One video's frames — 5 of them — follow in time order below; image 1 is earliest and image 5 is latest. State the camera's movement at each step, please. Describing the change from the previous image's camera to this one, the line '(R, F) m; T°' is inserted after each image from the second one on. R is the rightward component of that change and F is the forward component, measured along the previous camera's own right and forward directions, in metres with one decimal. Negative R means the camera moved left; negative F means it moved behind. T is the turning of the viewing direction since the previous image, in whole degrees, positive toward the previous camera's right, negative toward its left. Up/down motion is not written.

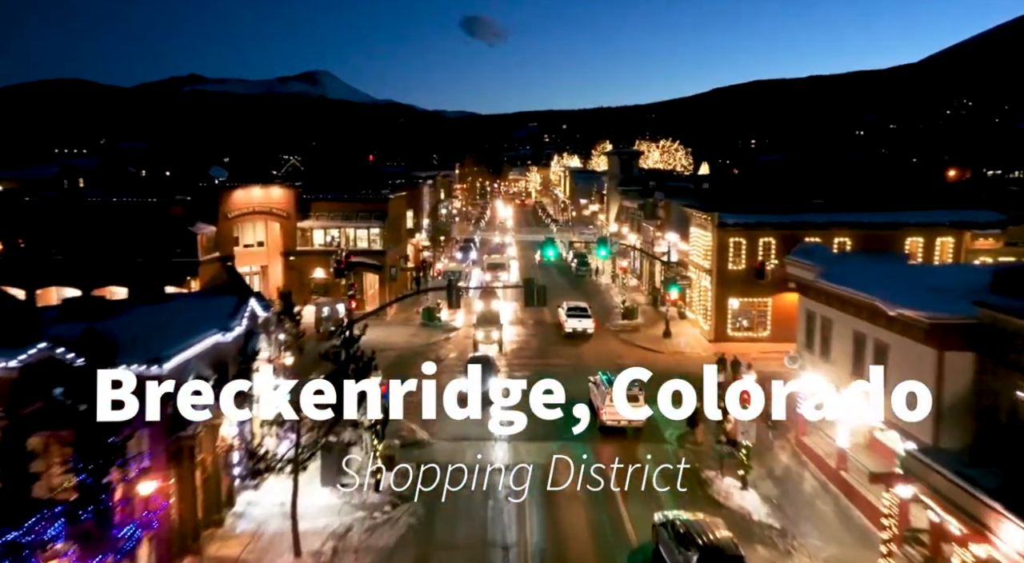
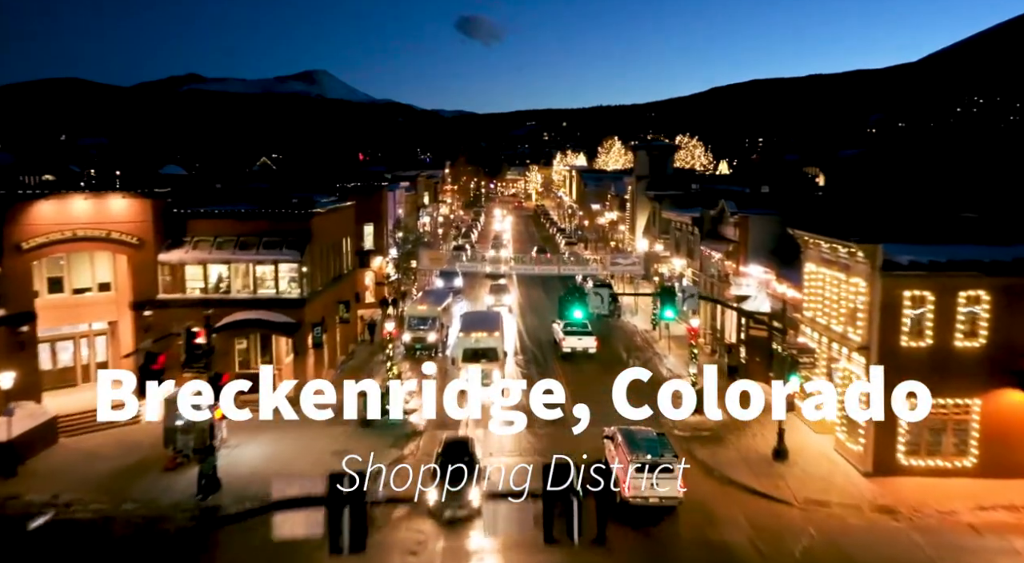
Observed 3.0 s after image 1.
(+0.1, +16.7) m; 0°
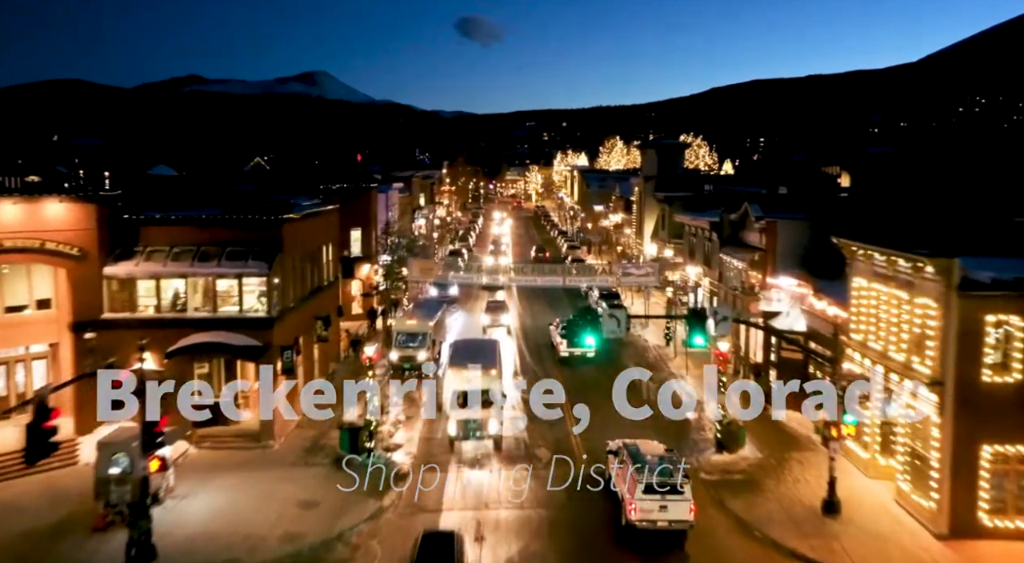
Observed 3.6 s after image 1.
(0.0, +3.5) m; 0°
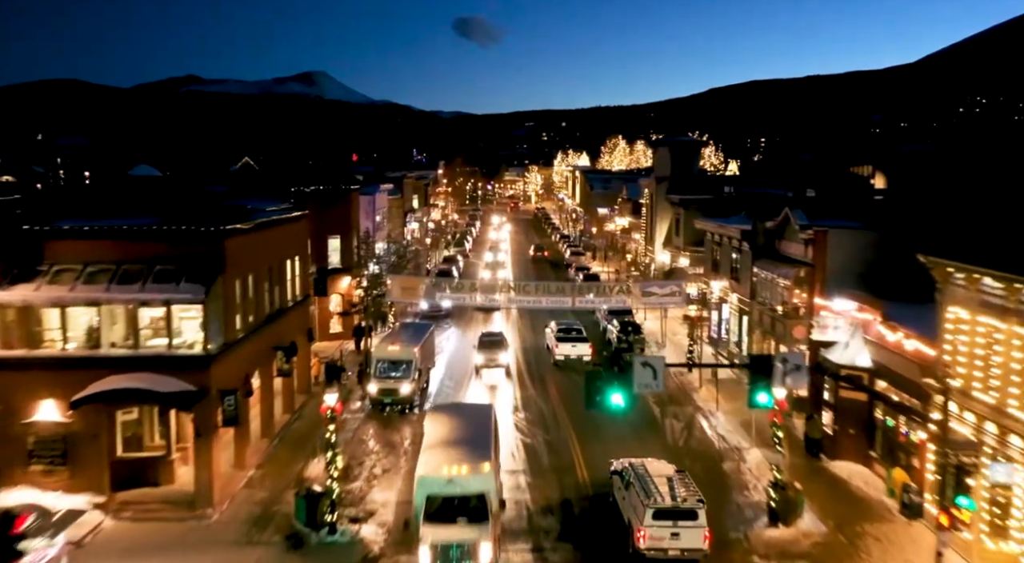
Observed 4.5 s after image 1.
(0.0, +4.7) m; 0°
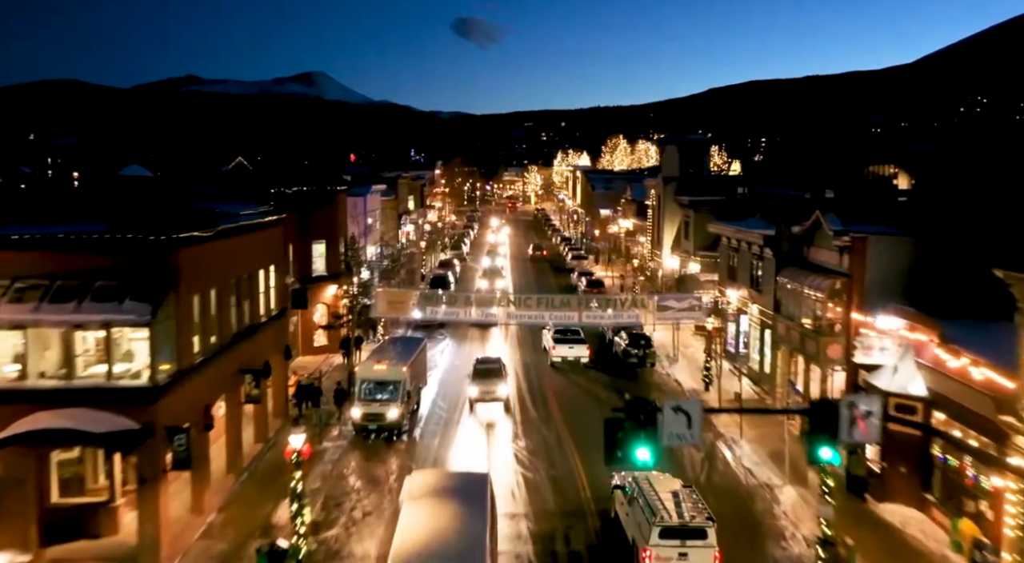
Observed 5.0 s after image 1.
(0.0, +2.8) m; 0°
